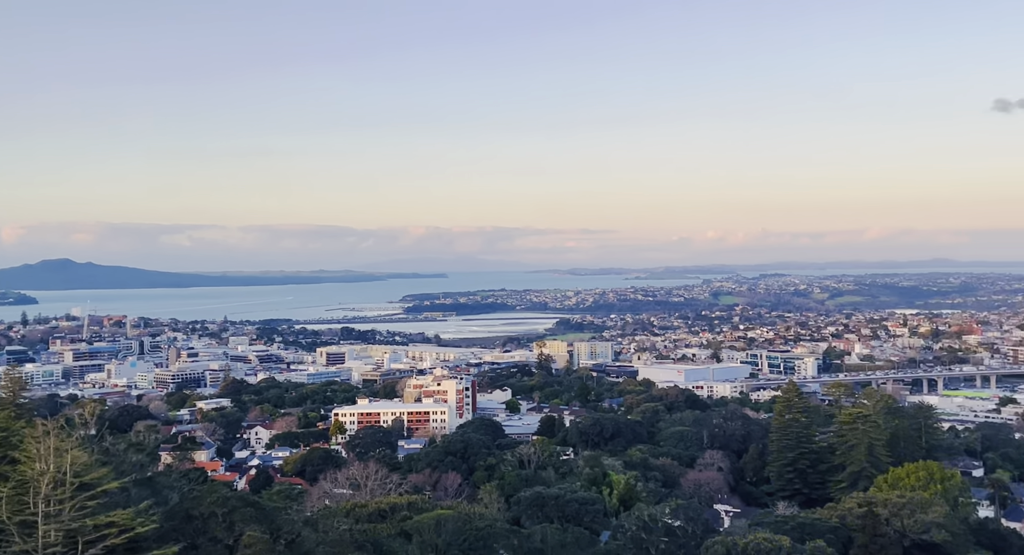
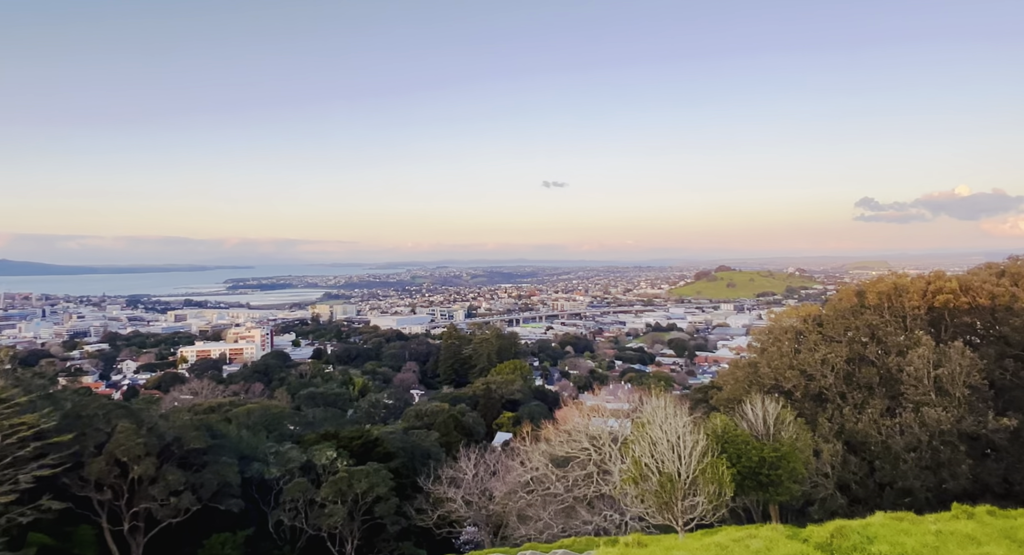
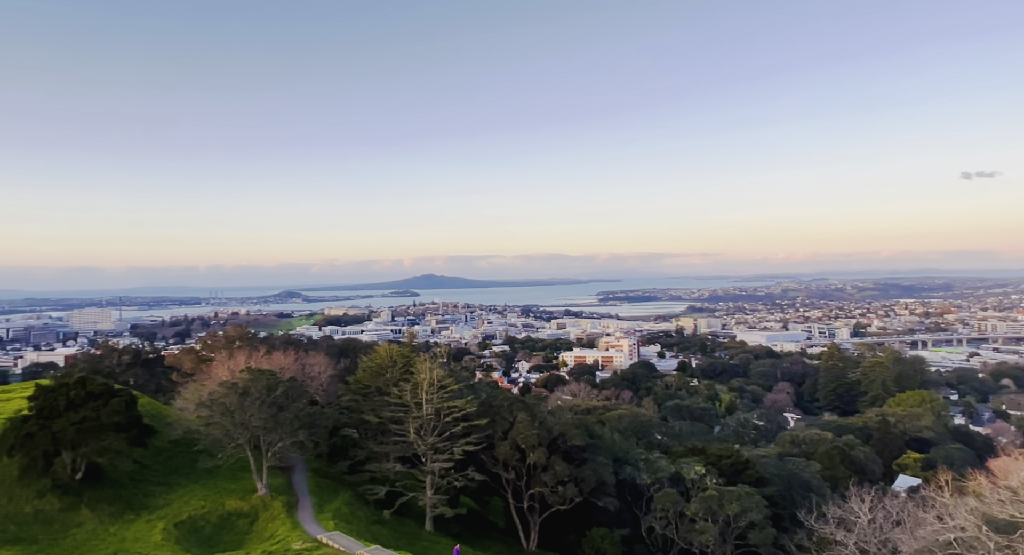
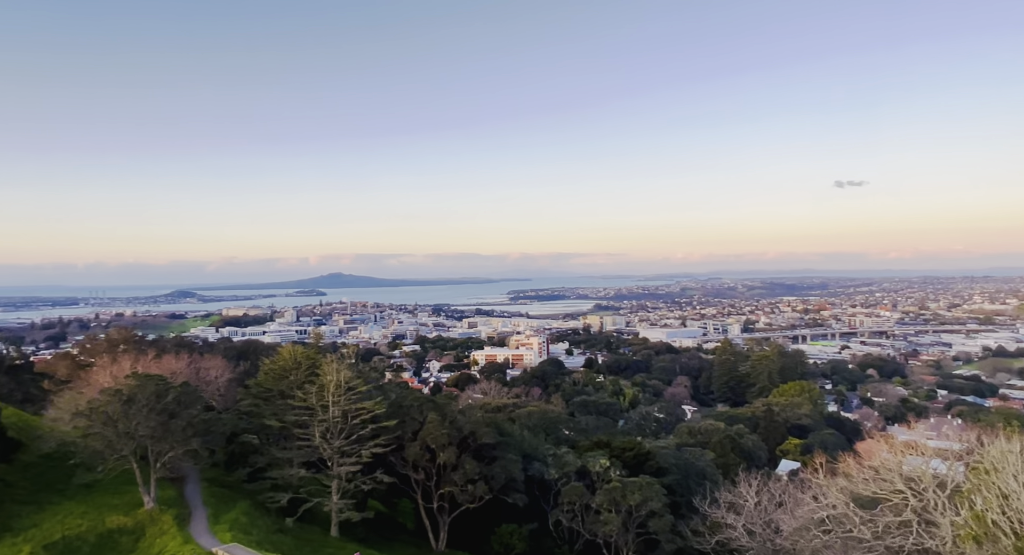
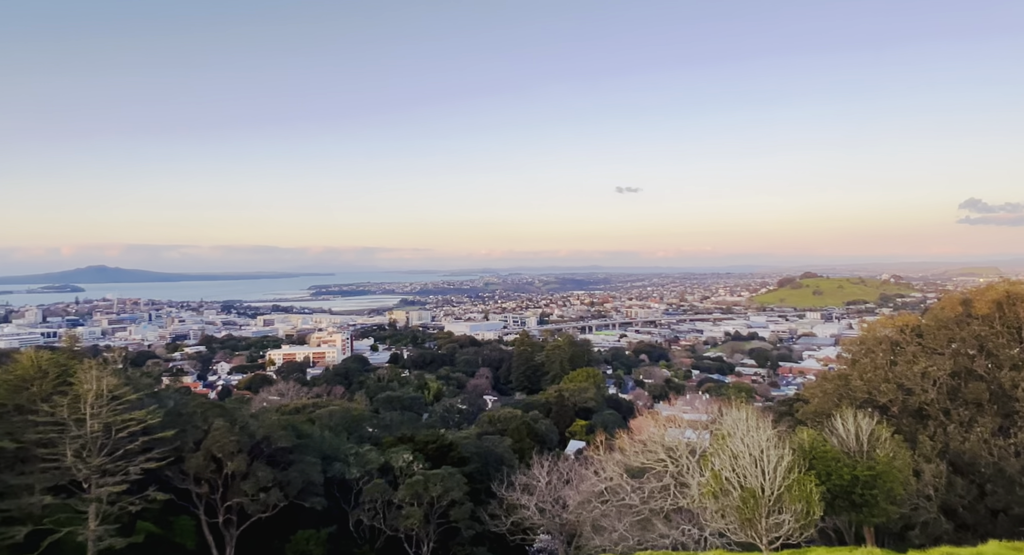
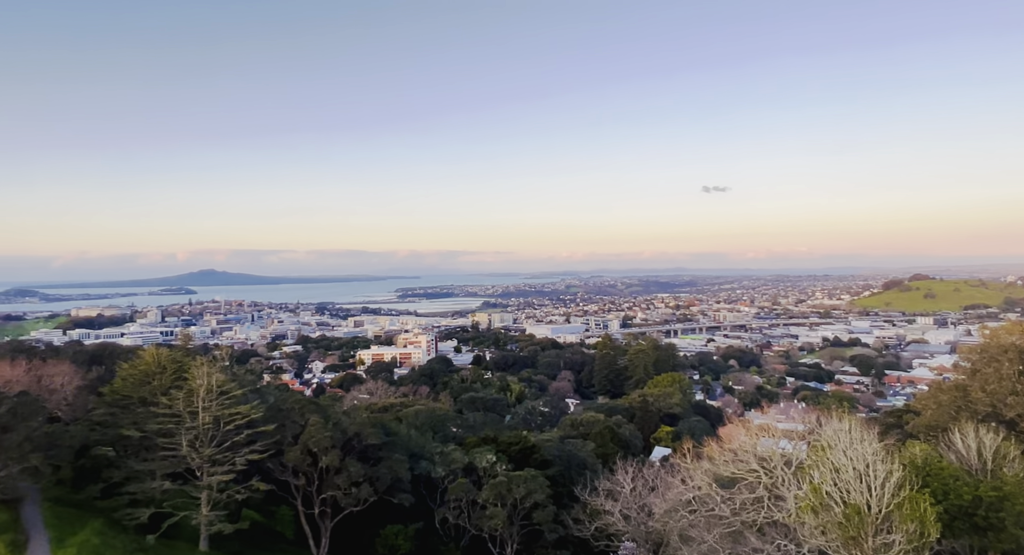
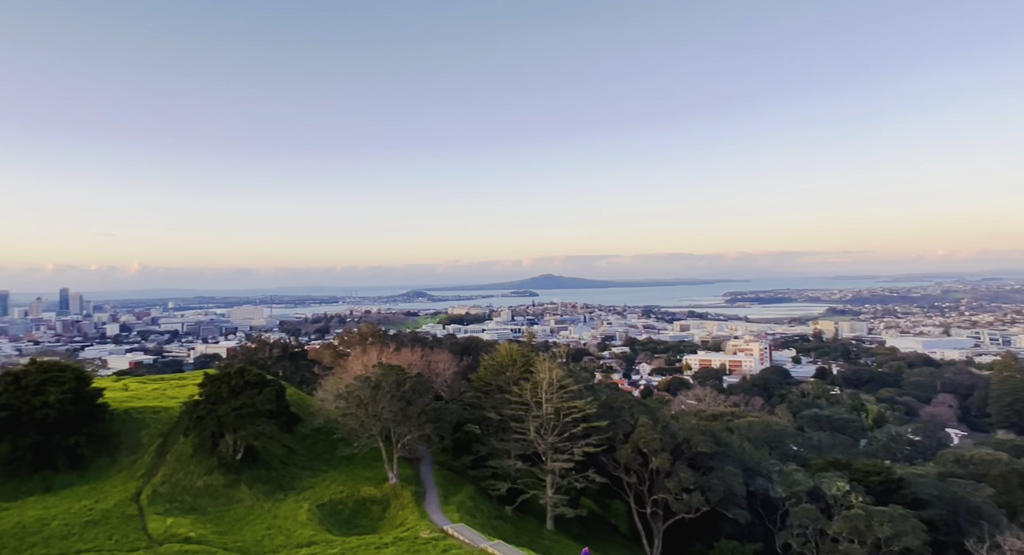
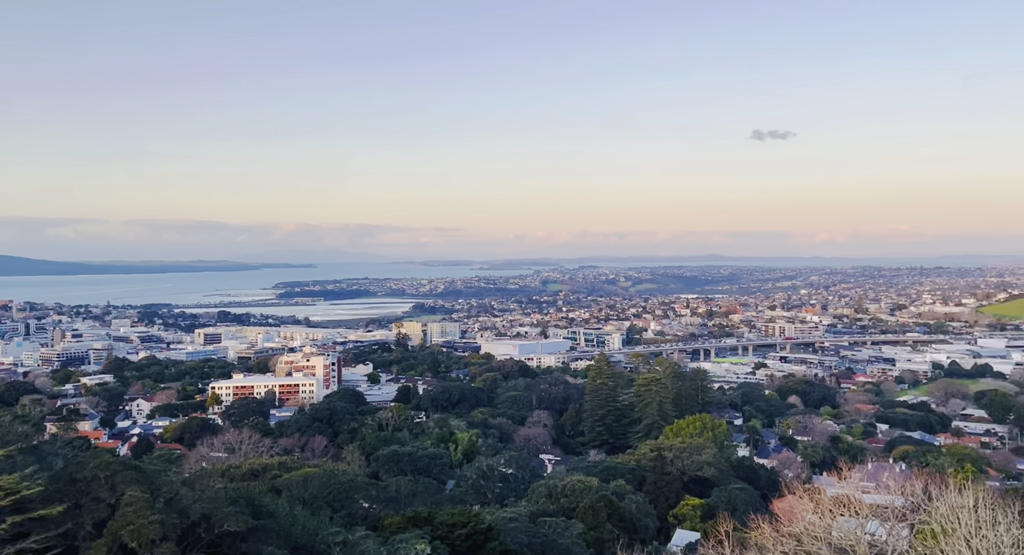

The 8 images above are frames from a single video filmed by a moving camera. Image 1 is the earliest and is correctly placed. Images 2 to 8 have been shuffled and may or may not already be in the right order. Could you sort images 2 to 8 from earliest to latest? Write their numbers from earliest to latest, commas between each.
8, 2, 5, 6, 4, 3, 7
